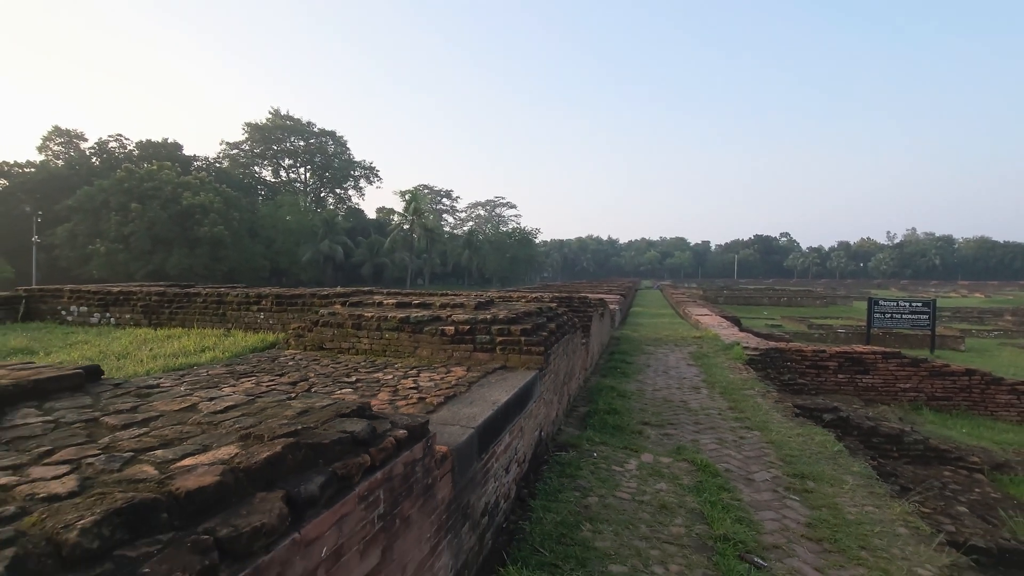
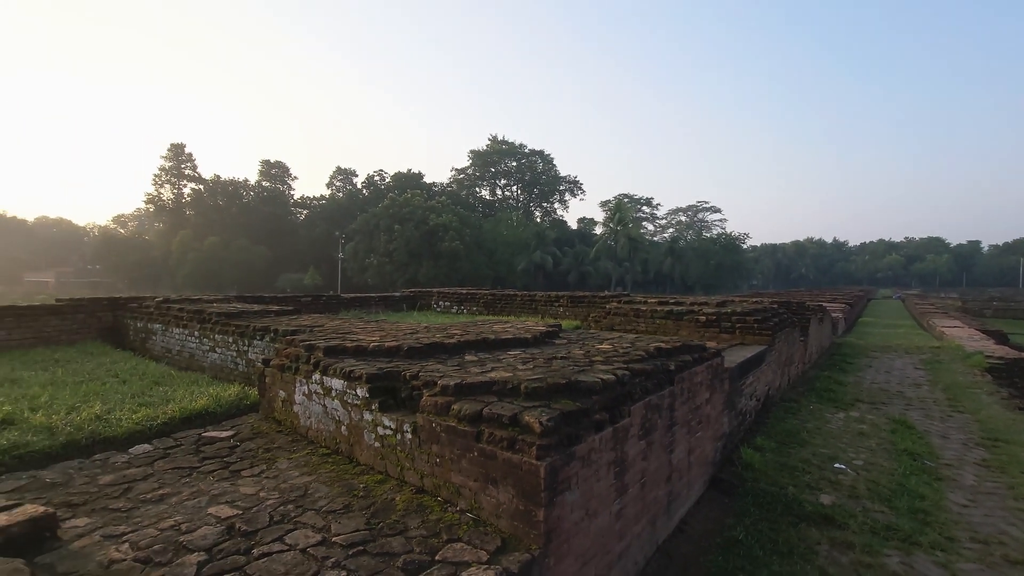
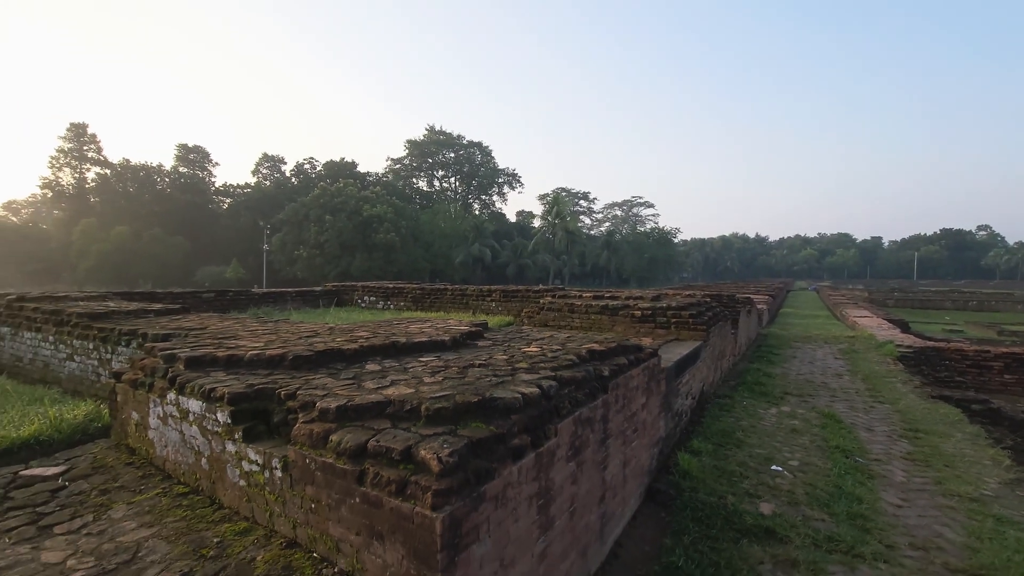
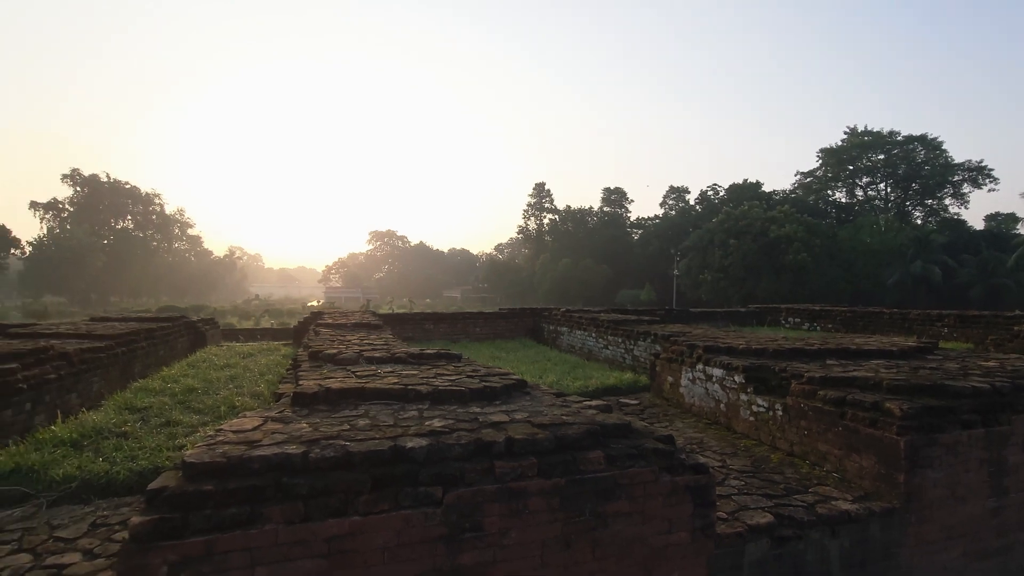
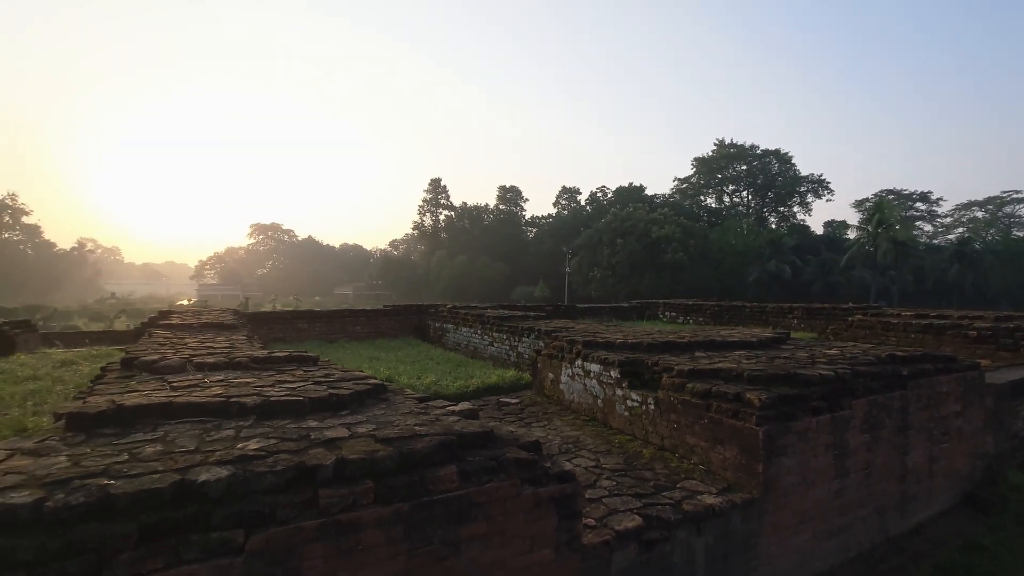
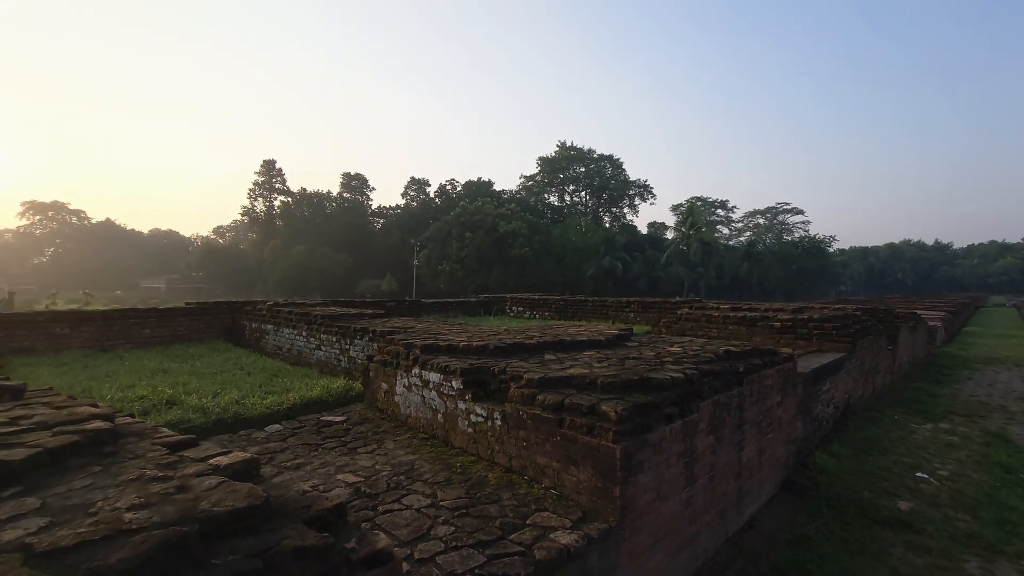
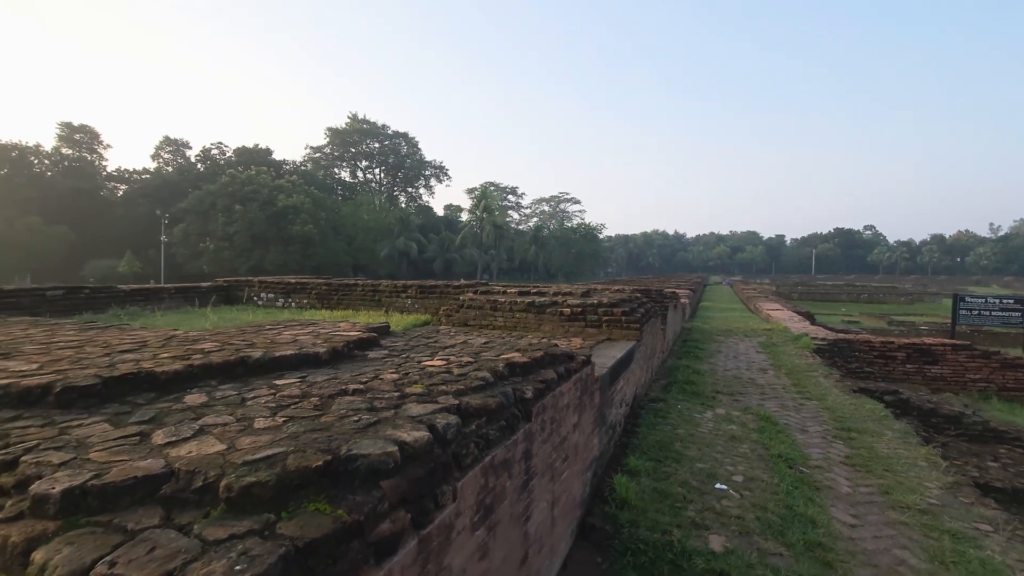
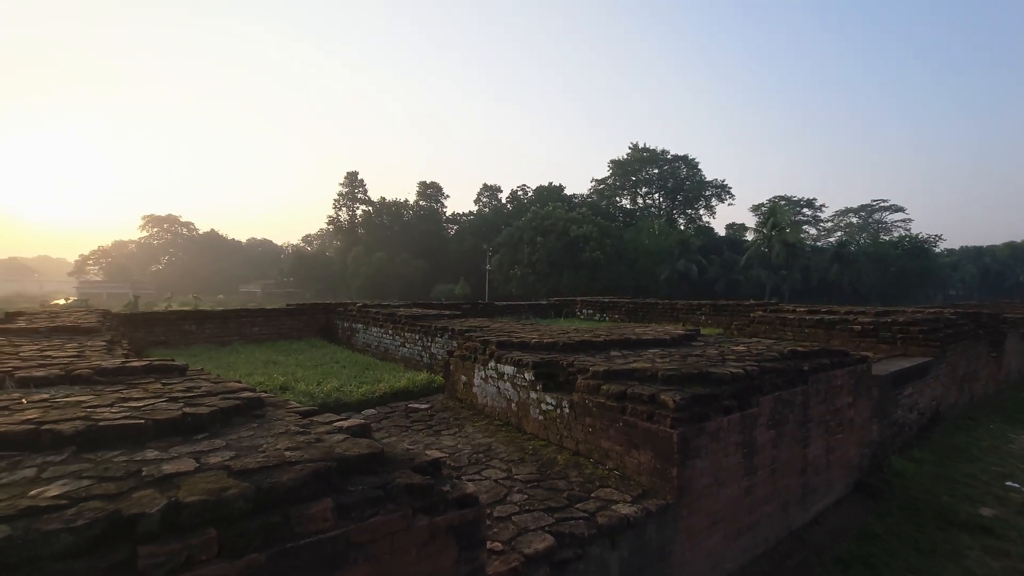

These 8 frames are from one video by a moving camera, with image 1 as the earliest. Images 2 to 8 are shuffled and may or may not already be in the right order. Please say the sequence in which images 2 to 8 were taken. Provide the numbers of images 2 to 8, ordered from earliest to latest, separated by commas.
7, 3, 2, 6, 8, 5, 4
